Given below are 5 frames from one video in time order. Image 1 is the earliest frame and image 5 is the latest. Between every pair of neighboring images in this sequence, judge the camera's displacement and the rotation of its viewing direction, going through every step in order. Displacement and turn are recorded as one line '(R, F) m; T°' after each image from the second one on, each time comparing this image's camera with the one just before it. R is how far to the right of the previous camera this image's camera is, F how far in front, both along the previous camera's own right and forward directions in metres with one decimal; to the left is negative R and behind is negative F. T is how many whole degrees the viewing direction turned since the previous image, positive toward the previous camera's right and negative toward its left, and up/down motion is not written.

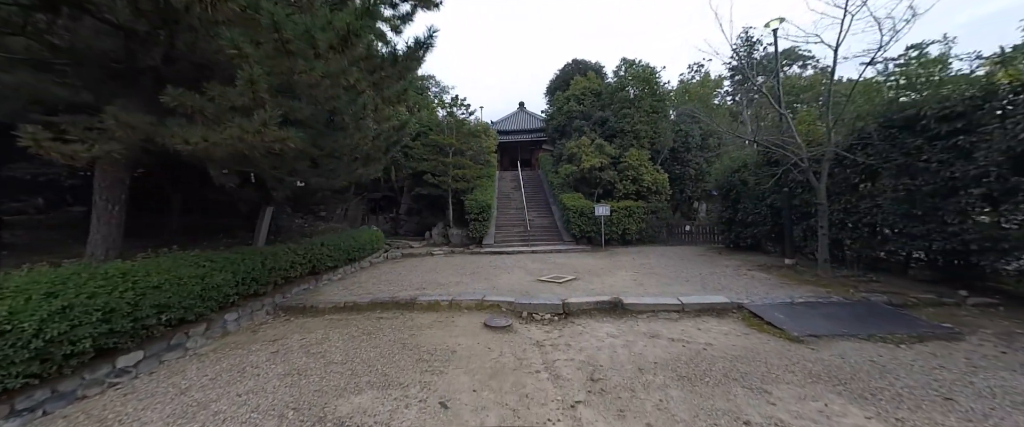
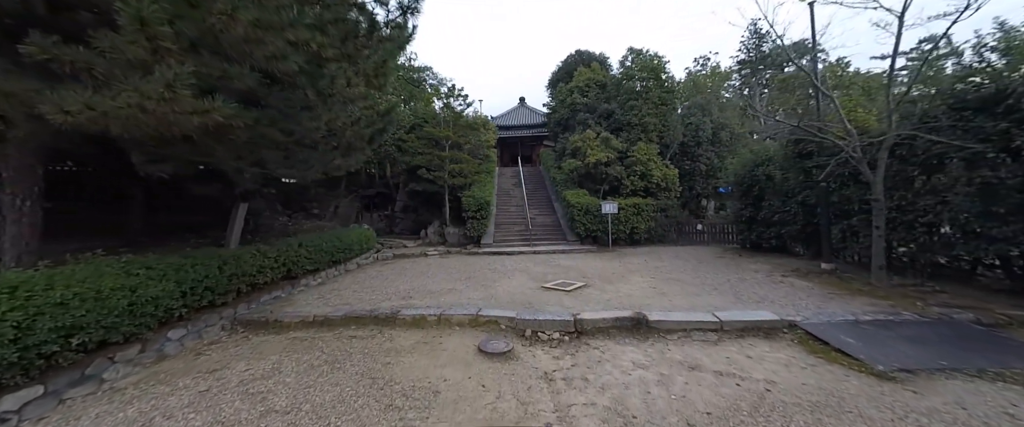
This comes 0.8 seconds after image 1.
(0.0, +0.8) m; 0°
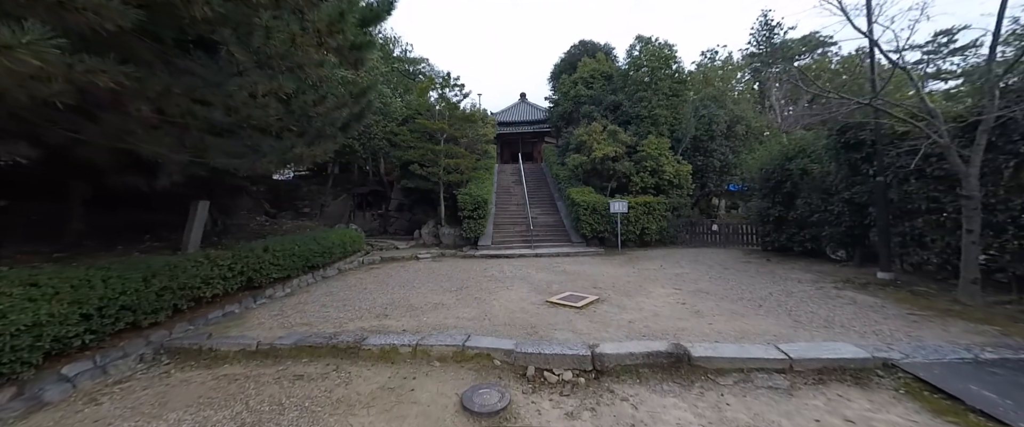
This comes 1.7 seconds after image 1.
(0.0, +0.9) m; 0°
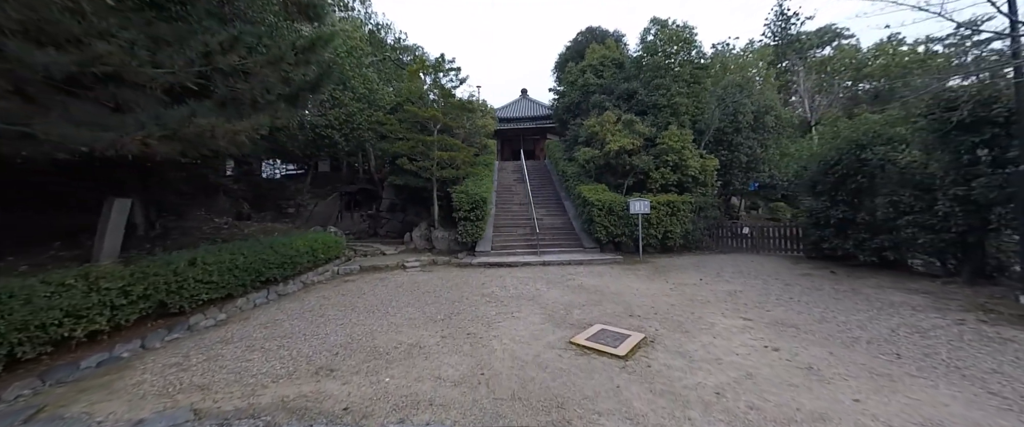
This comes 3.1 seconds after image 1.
(-0.1, +1.3) m; 0°
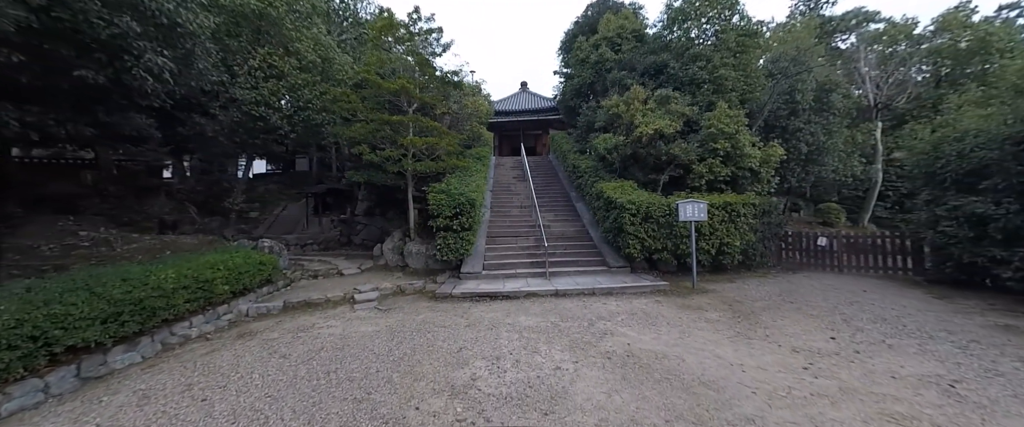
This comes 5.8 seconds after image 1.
(0.0, +2.3) m; 0°
